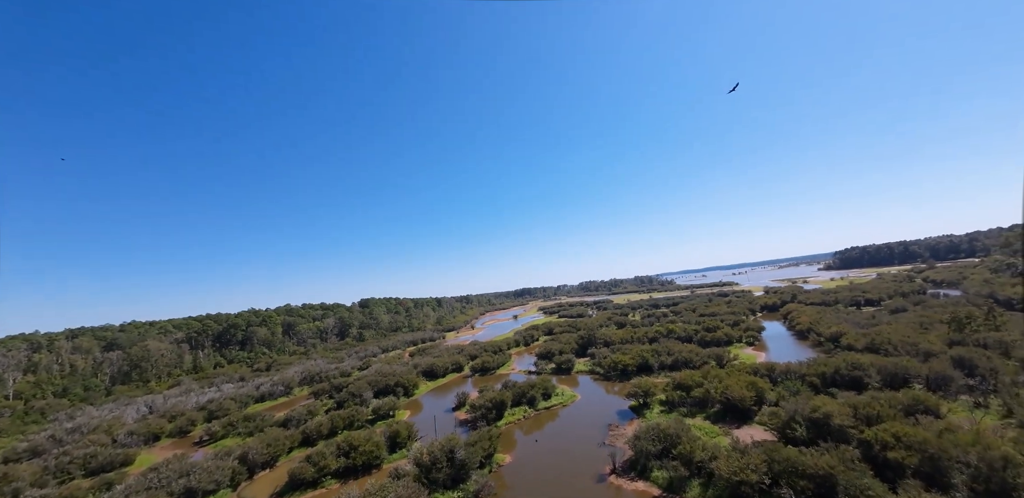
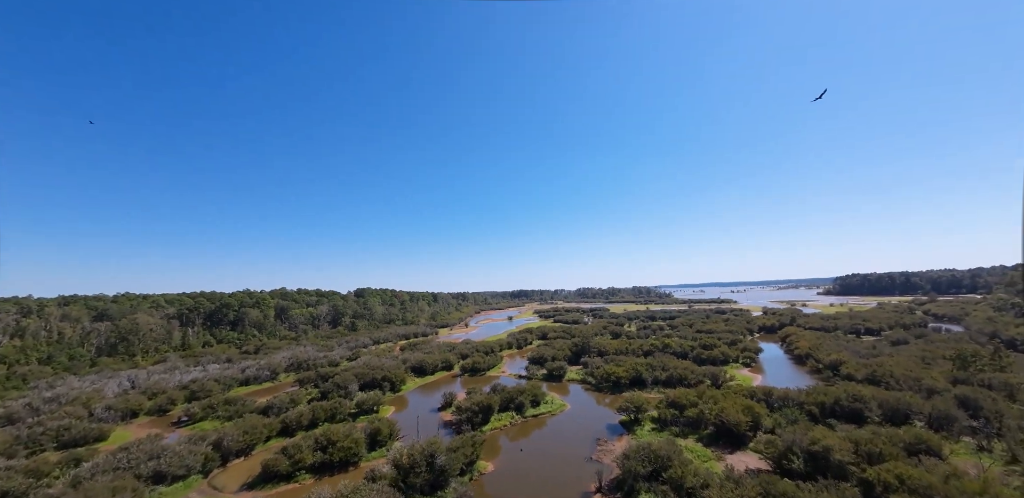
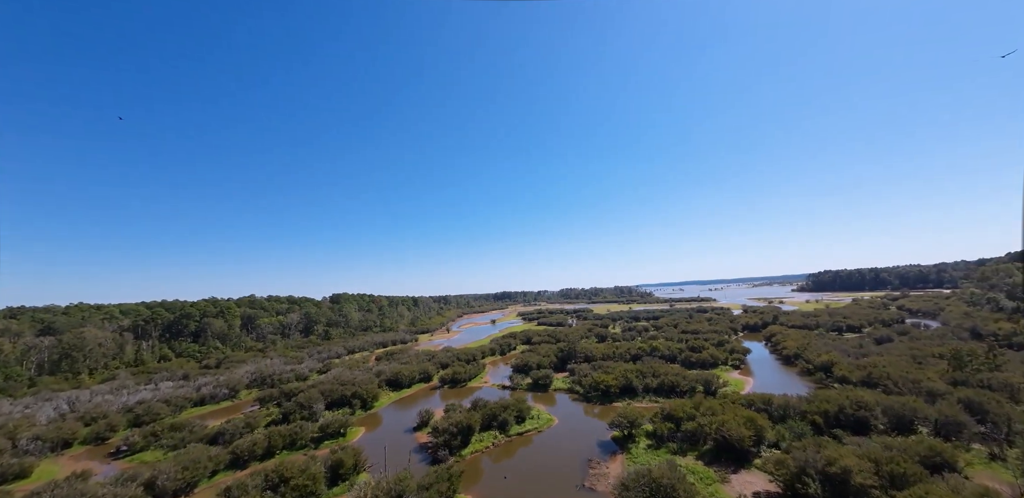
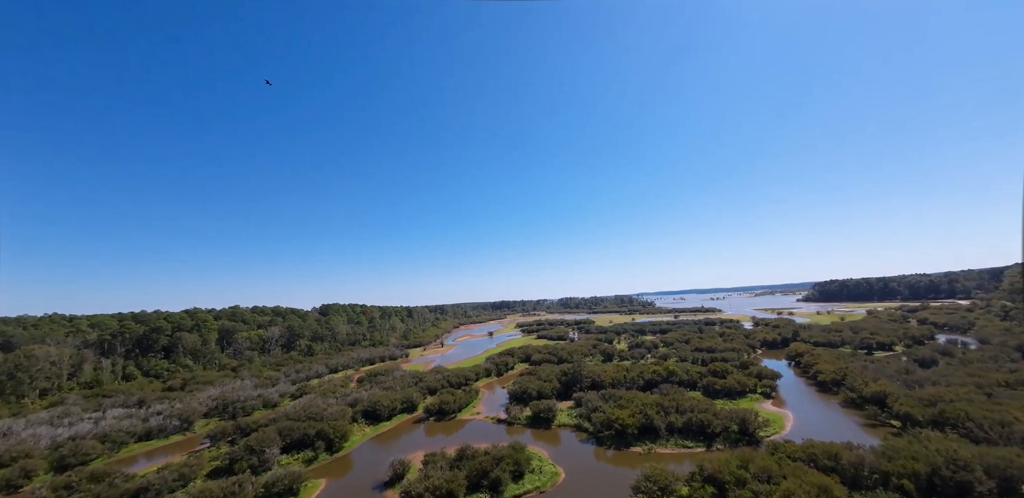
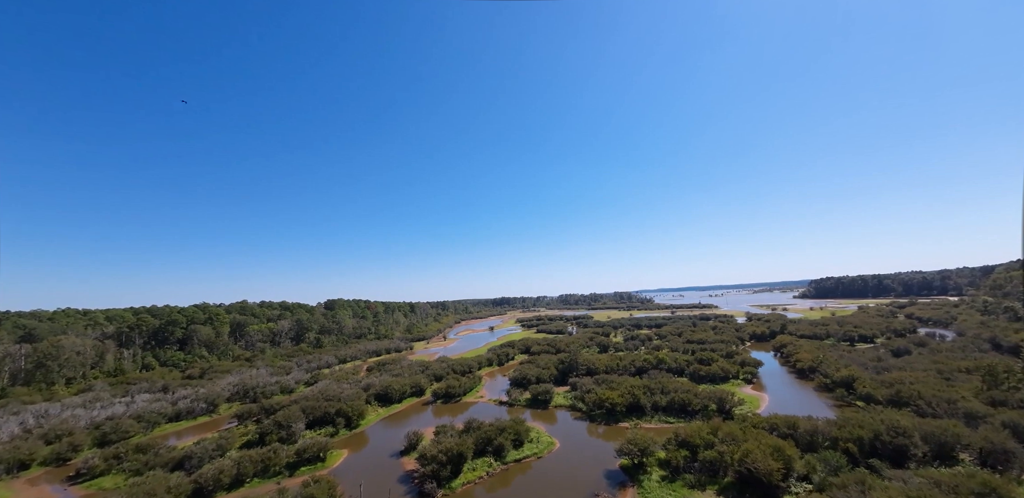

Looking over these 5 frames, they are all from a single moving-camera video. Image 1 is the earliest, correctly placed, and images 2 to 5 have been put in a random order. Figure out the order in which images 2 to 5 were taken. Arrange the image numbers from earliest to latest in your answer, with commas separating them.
2, 3, 5, 4
